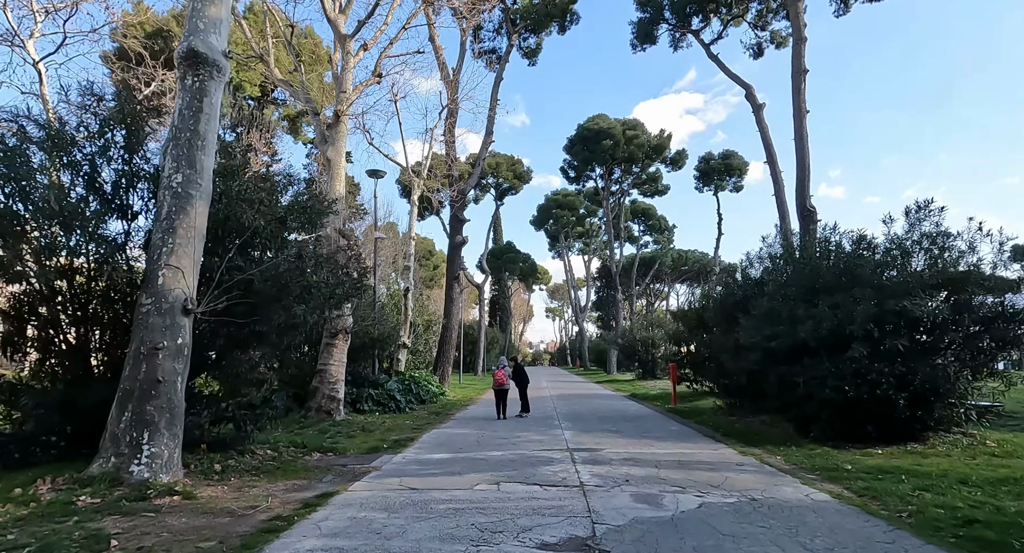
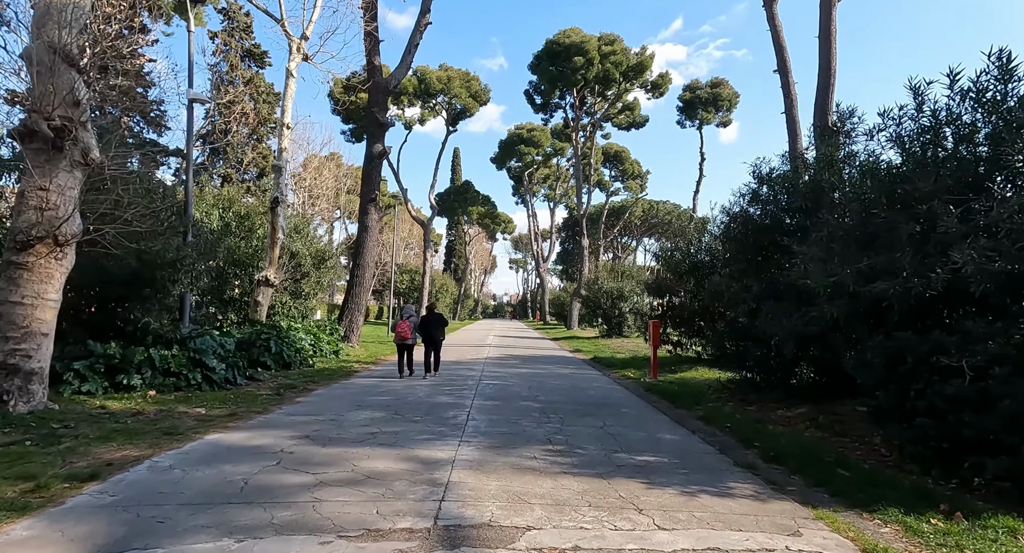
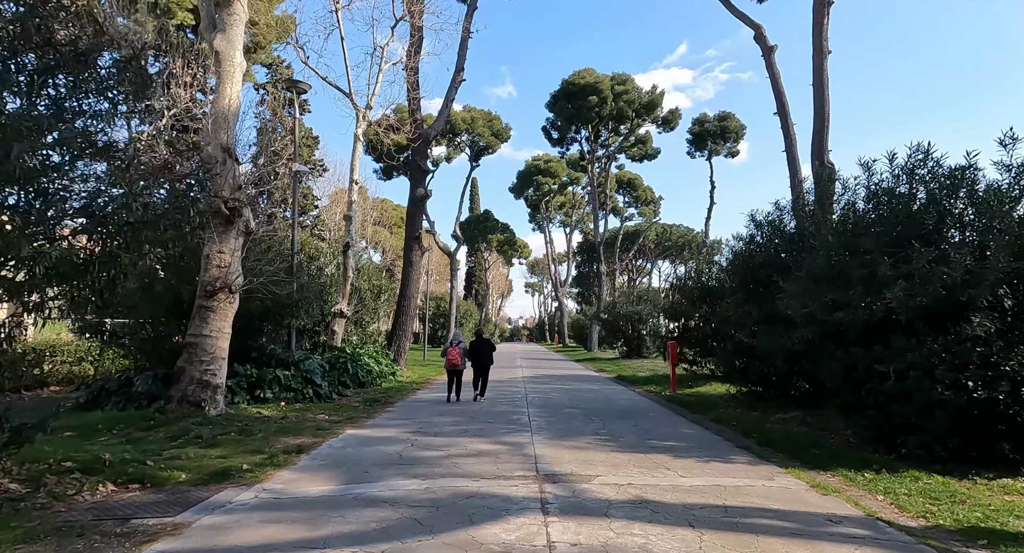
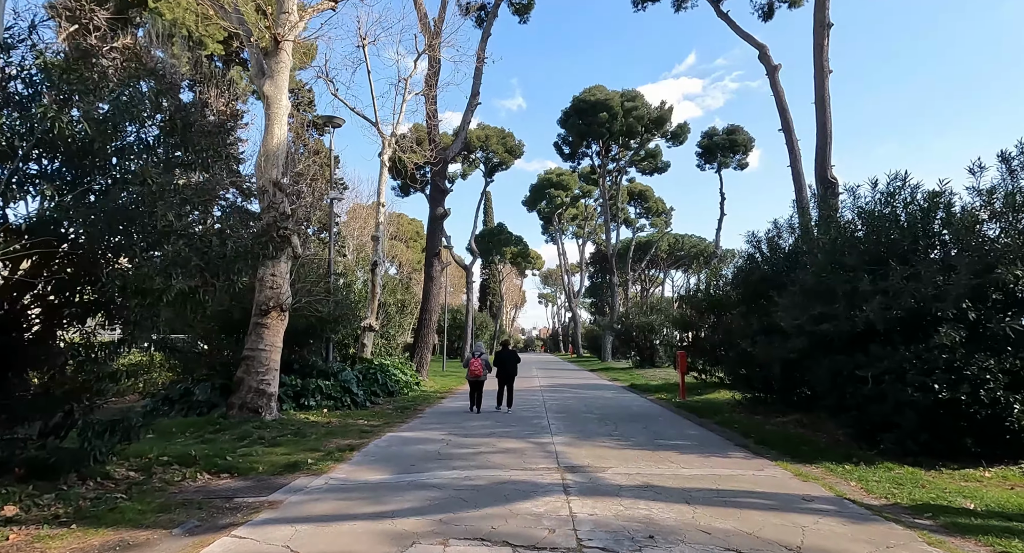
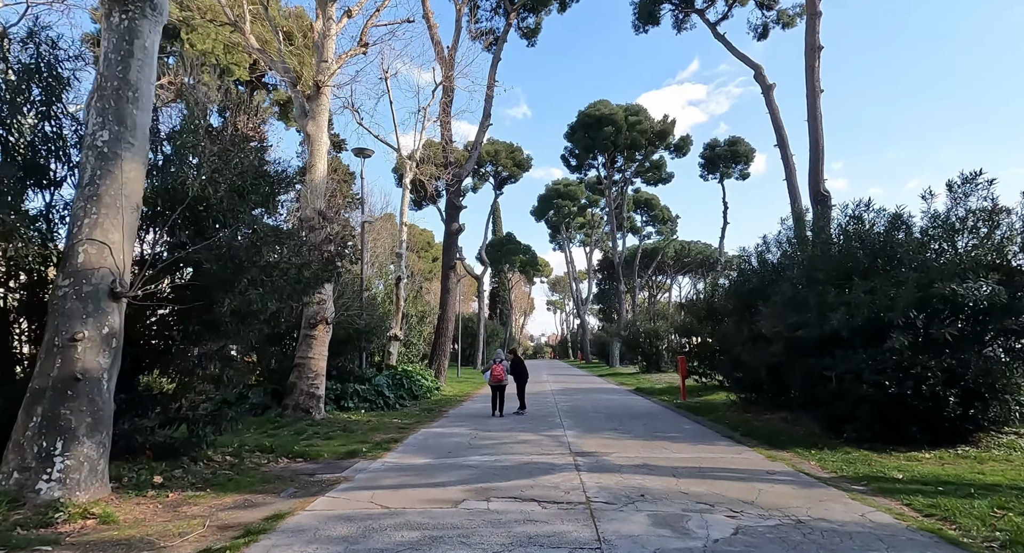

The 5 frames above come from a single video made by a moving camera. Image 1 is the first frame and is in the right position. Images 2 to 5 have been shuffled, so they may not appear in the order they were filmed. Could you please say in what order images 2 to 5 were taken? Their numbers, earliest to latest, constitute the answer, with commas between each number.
5, 4, 3, 2
